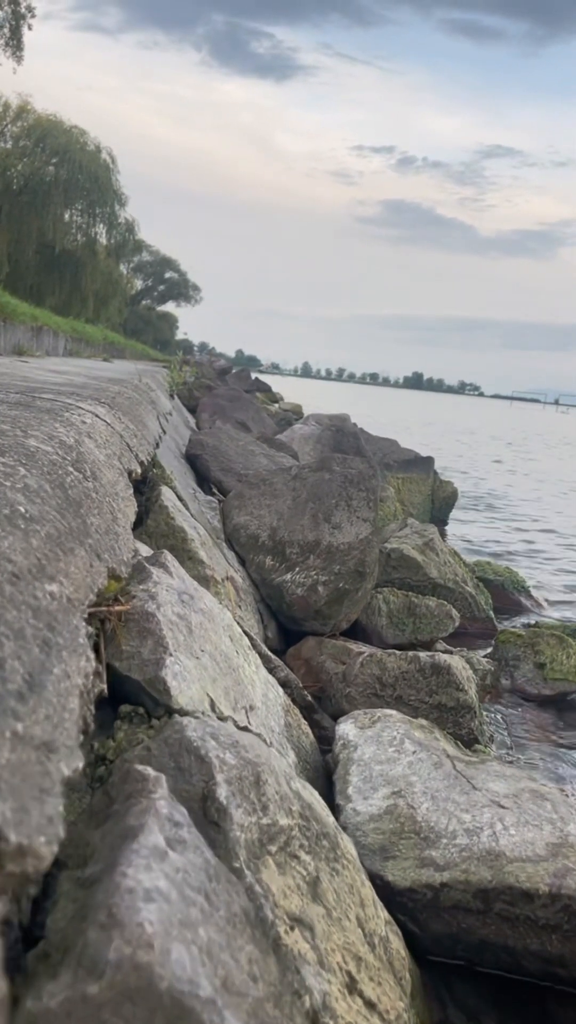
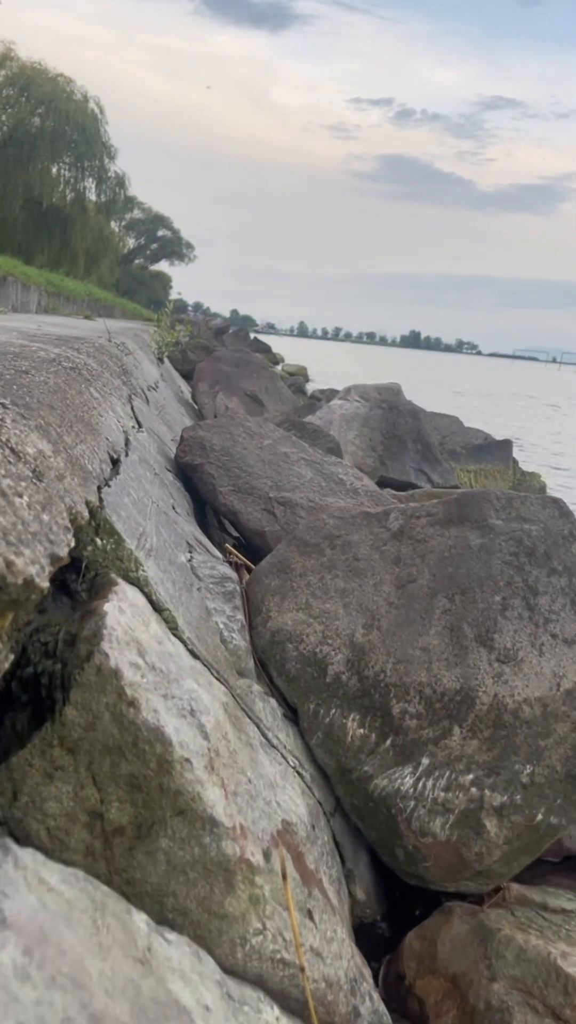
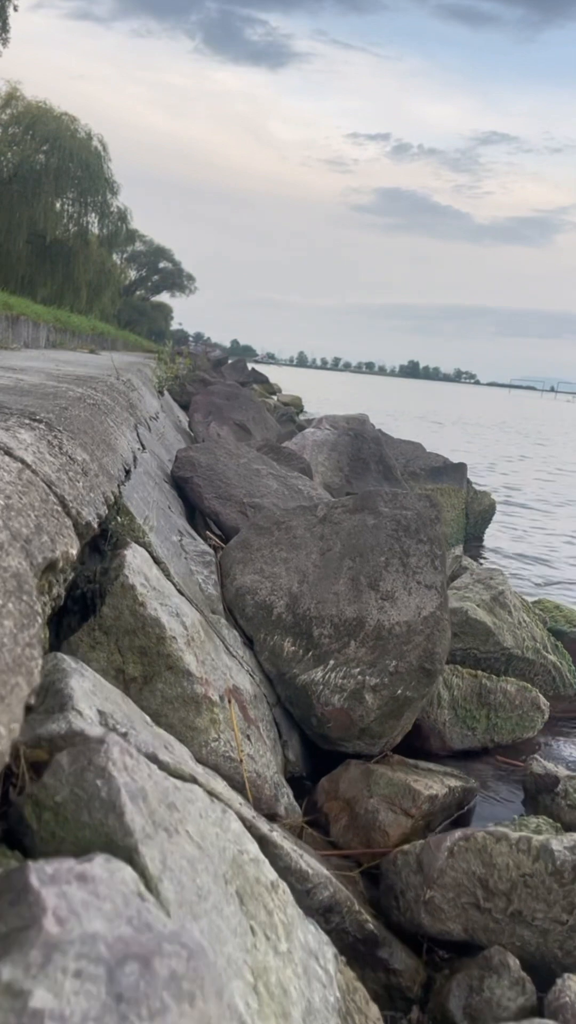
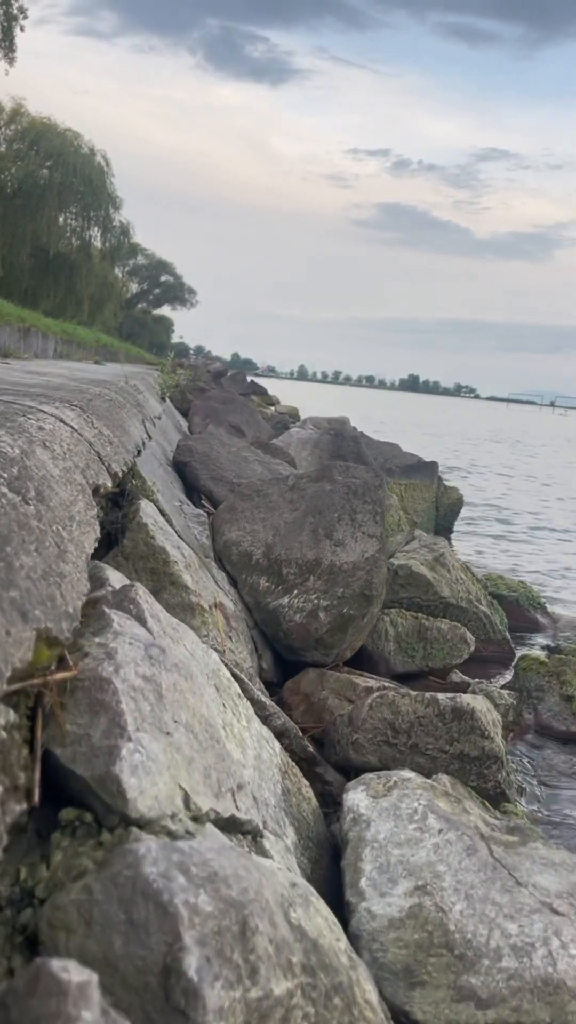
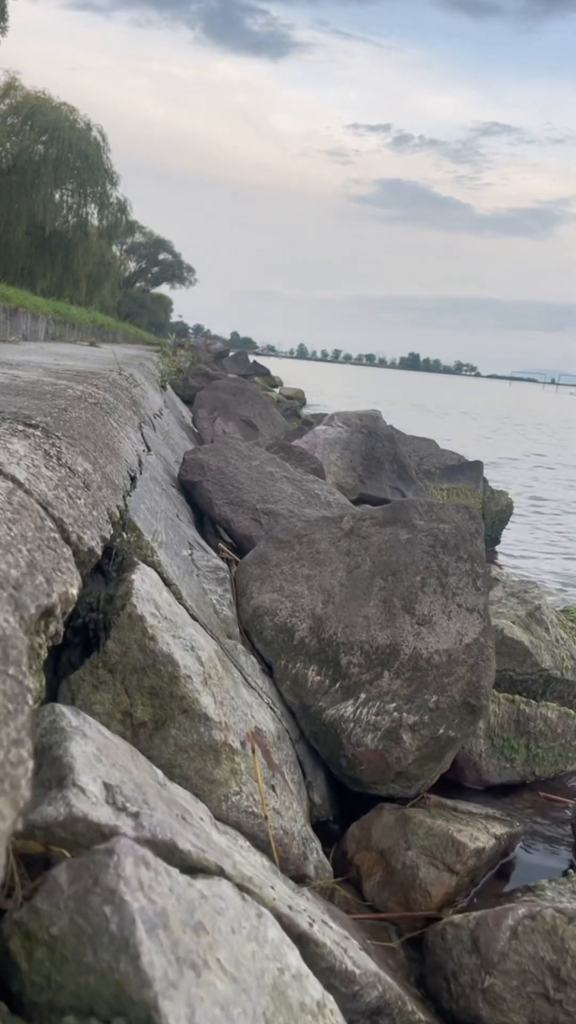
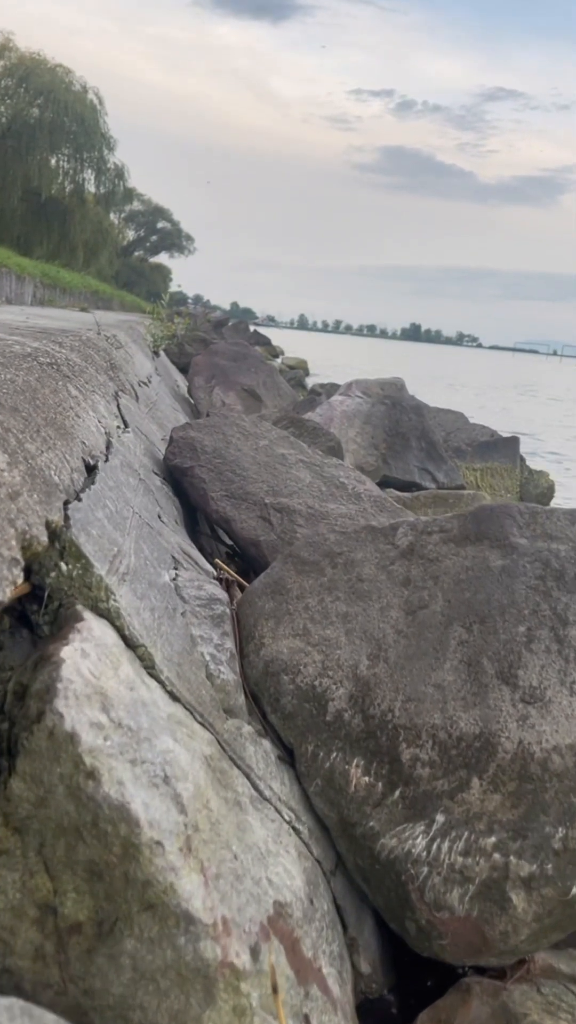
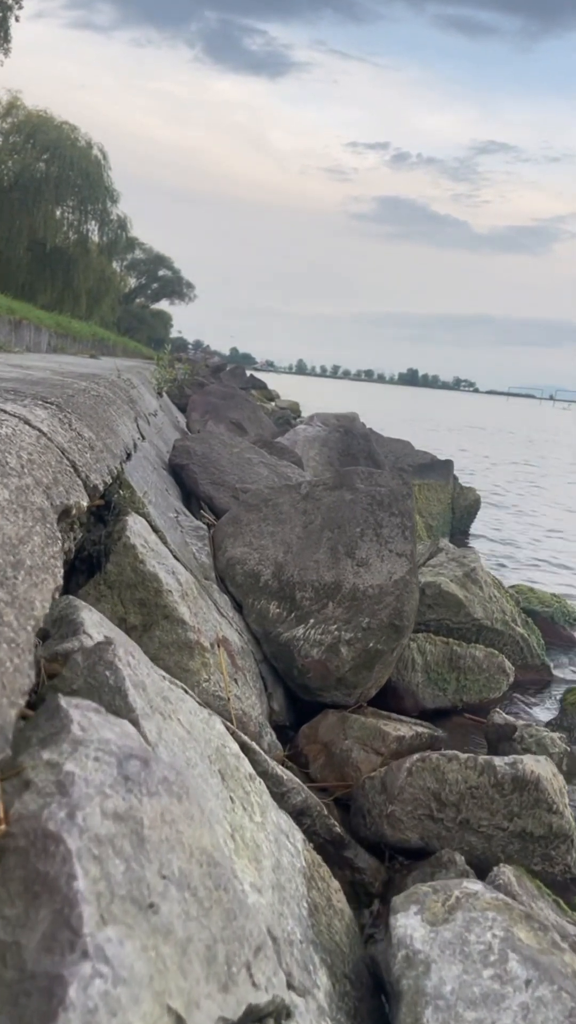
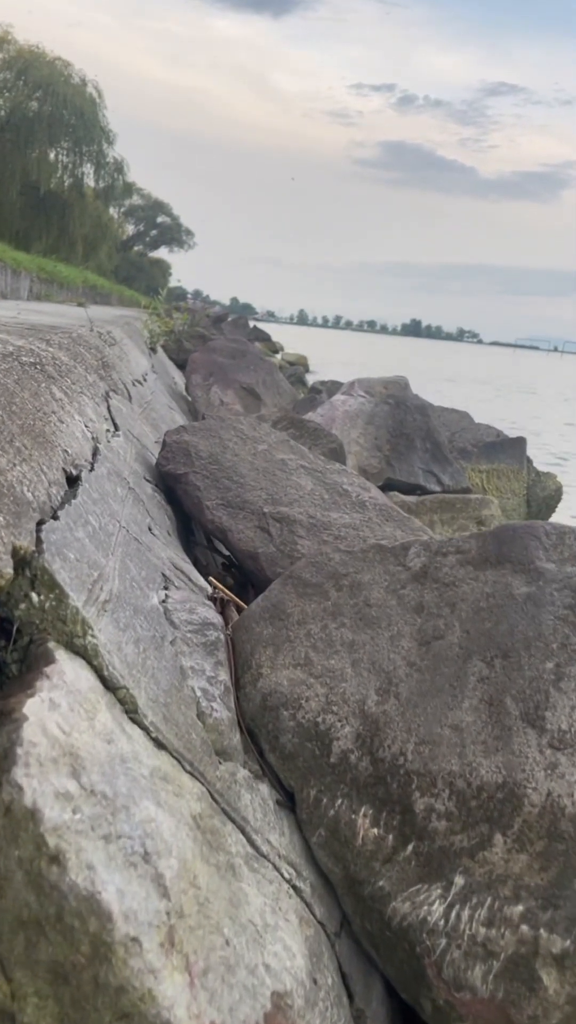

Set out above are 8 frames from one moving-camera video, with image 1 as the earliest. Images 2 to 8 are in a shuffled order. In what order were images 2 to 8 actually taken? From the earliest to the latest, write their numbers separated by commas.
4, 7, 3, 5, 2, 6, 8
